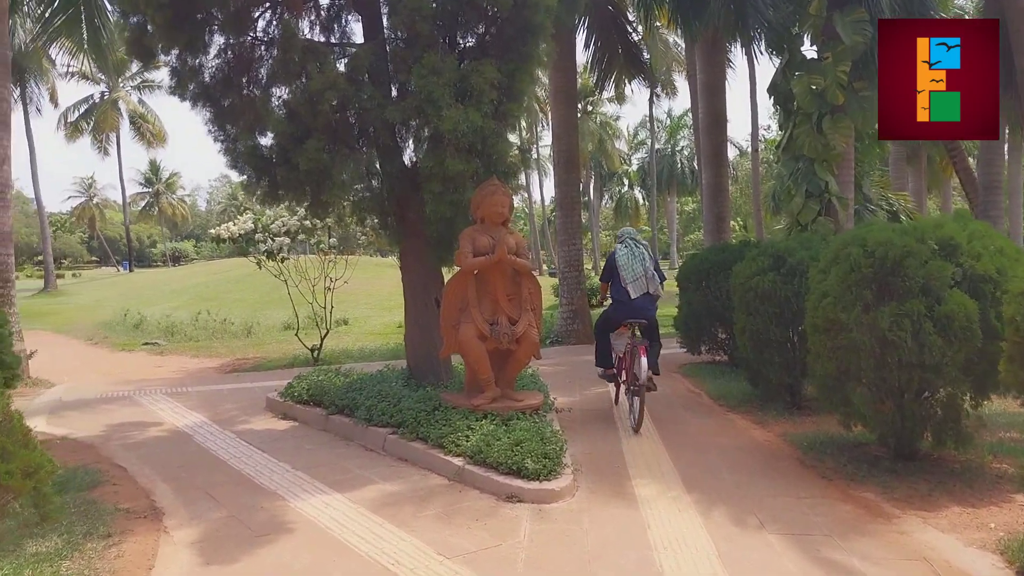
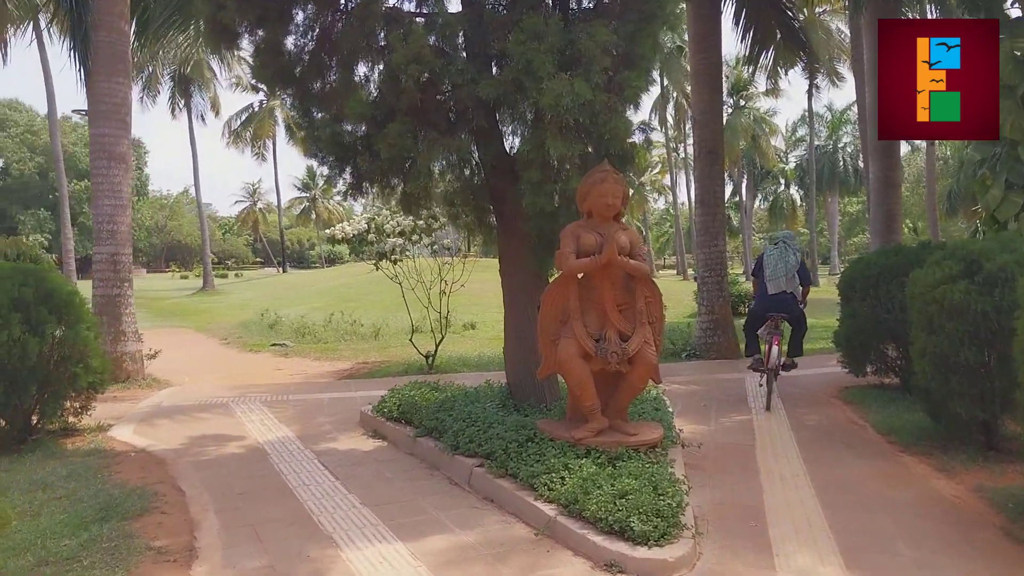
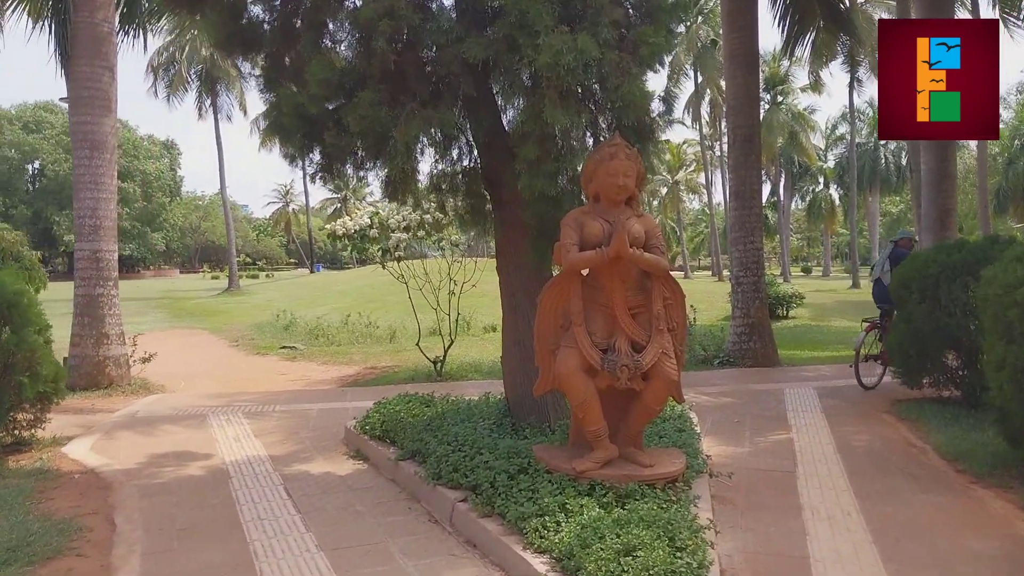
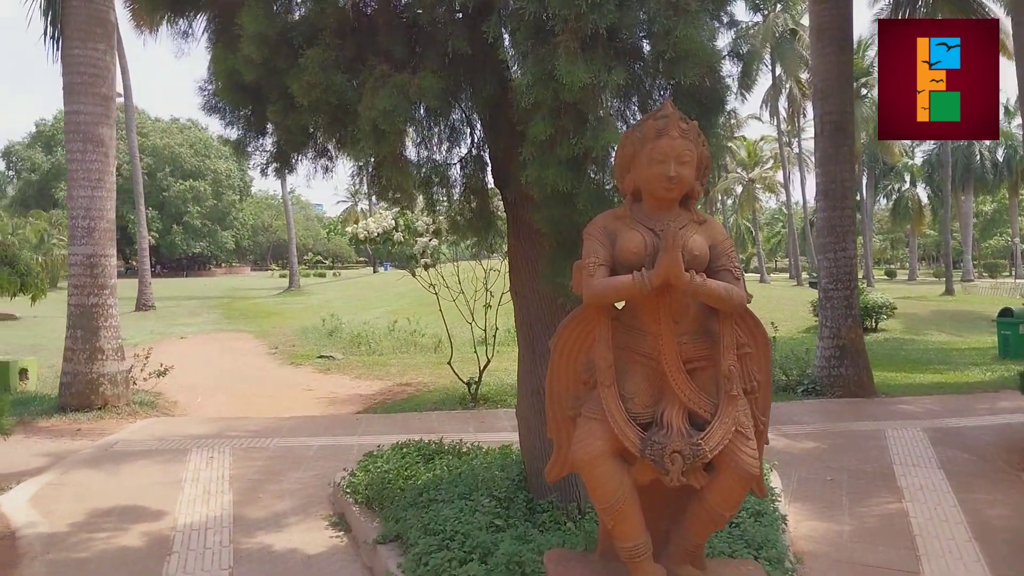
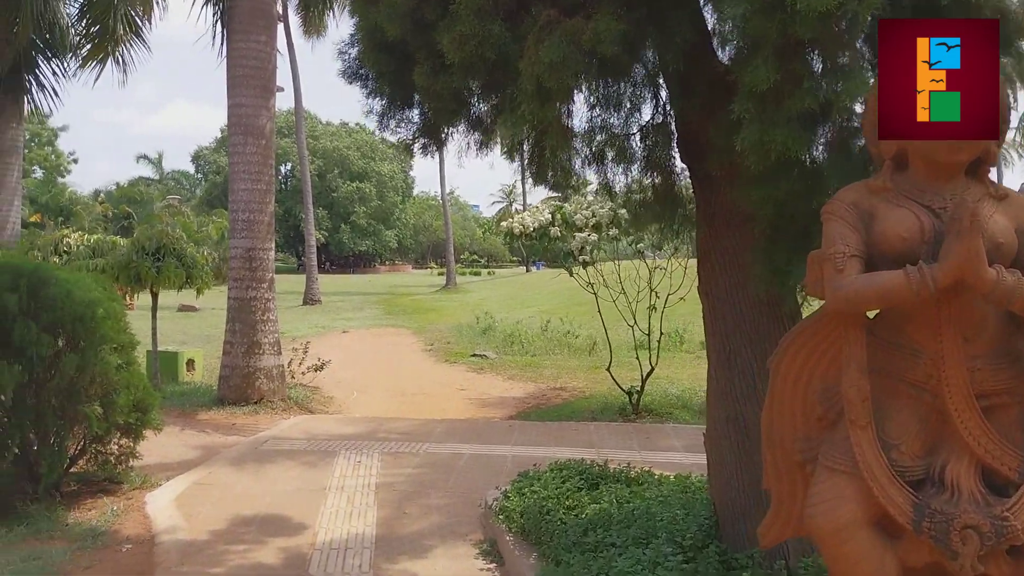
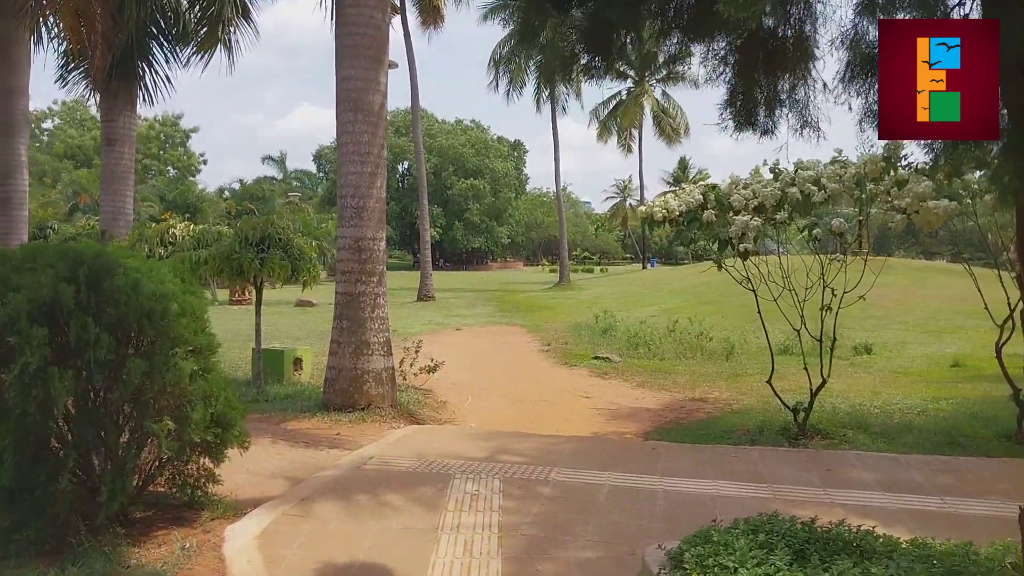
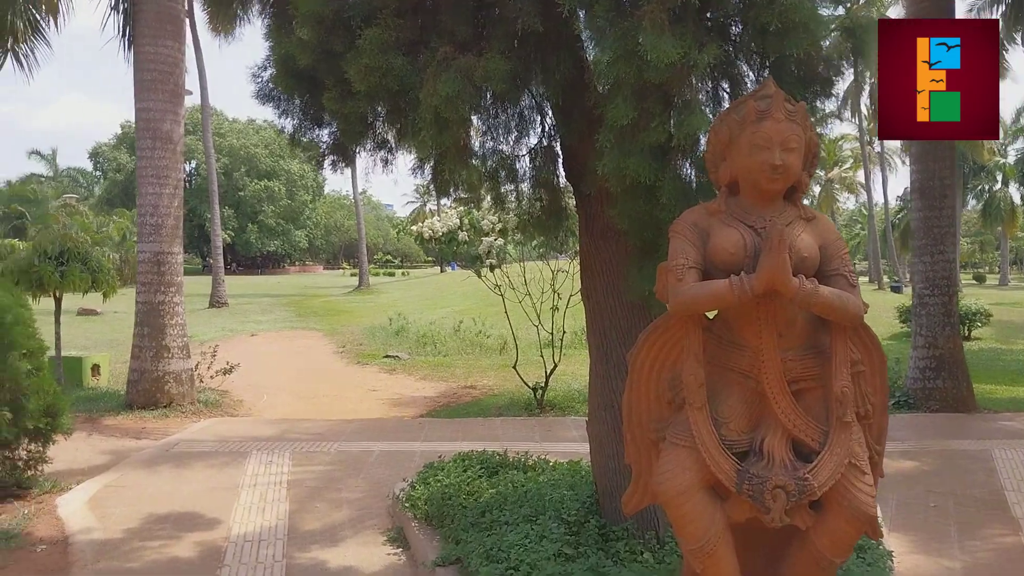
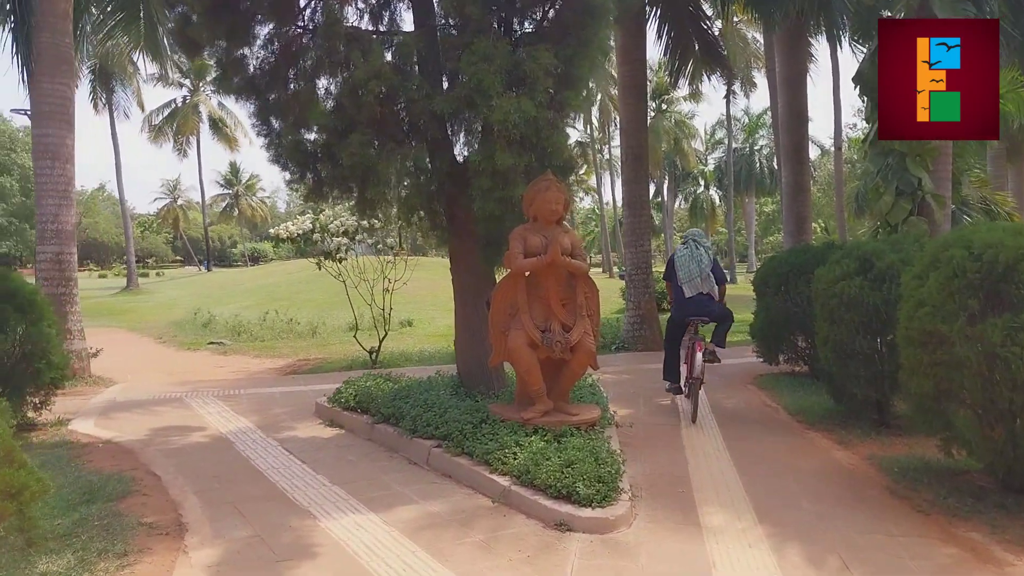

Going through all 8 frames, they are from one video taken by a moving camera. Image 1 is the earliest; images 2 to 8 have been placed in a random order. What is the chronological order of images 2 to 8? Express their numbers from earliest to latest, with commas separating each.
8, 2, 3, 4, 7, 5, 6
